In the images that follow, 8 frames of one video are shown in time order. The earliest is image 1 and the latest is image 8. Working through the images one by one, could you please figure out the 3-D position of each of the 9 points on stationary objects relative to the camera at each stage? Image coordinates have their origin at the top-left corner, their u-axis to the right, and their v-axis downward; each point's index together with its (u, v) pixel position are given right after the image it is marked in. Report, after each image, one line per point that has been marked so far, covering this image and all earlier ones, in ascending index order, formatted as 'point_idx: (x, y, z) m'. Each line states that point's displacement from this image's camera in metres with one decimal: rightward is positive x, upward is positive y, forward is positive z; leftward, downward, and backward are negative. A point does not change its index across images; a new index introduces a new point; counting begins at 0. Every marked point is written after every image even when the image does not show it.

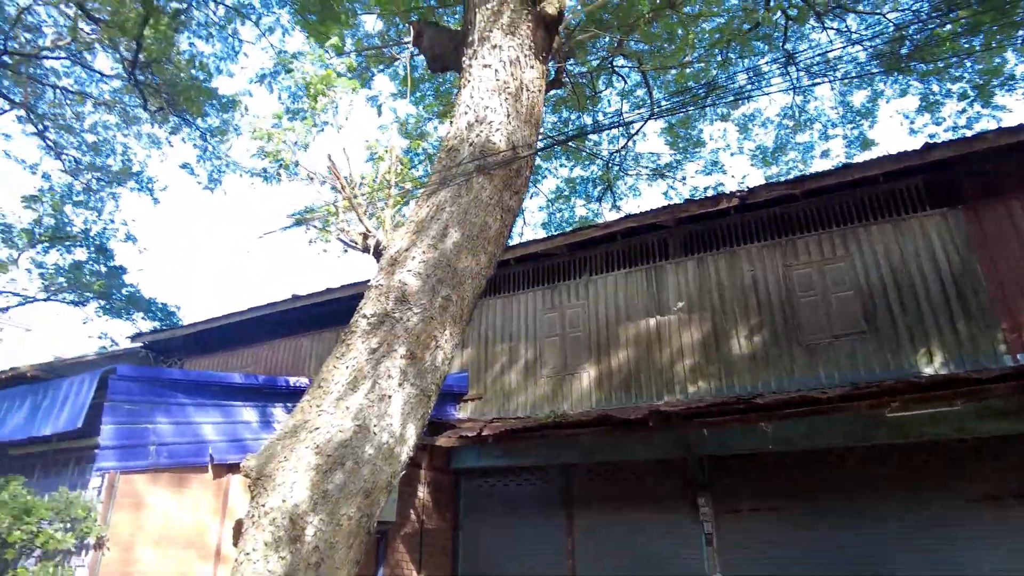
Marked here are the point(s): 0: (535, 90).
0: (+0.2, +1.5, +4.8) m
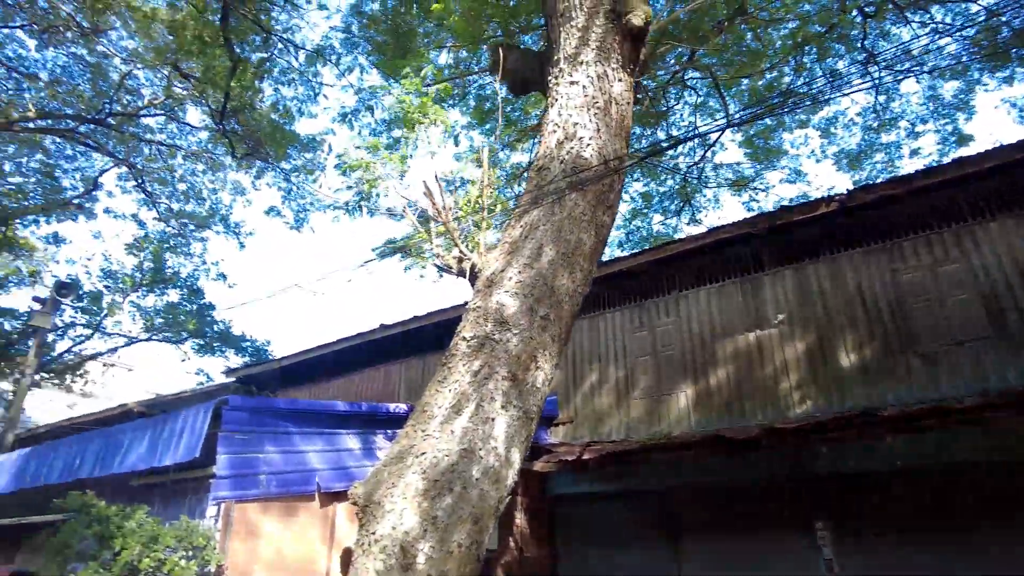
0: (+0.8, +1.3, +4.7) m
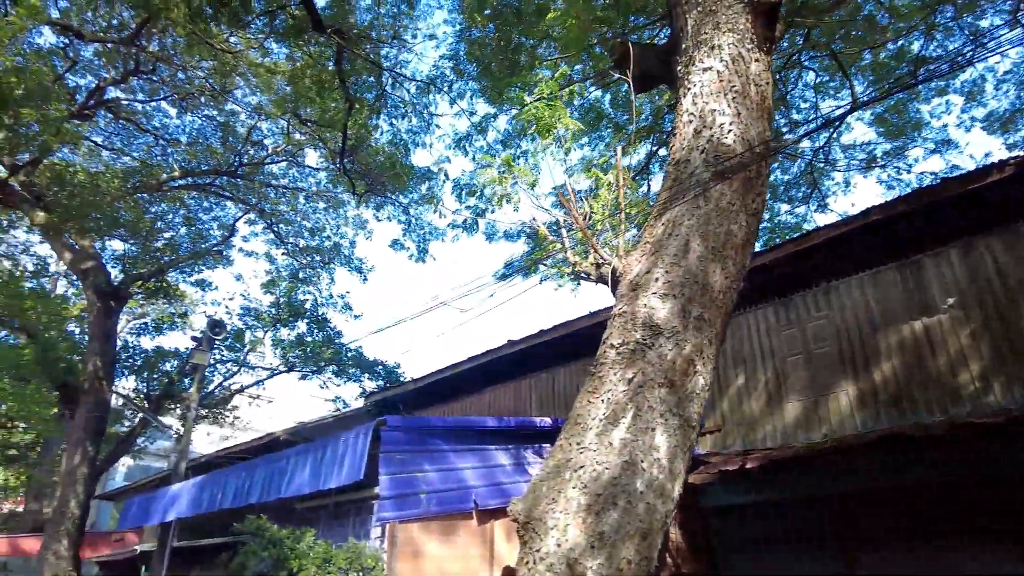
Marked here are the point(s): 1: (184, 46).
0: (+1.7, +1.4, +4.4) m
1: (-7.0, +5.1, +14.0) m
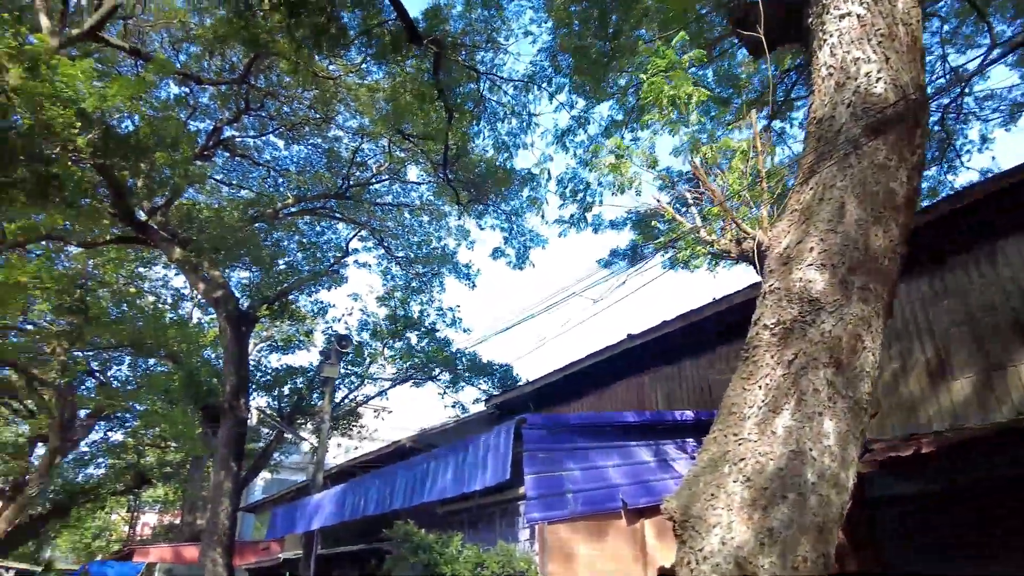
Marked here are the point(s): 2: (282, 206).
0: (+2.4, +1.6, +4.0) m
1: (-5.1, +4.7, +14.8) m
2: (-5.8, +2.1, +16.8) m
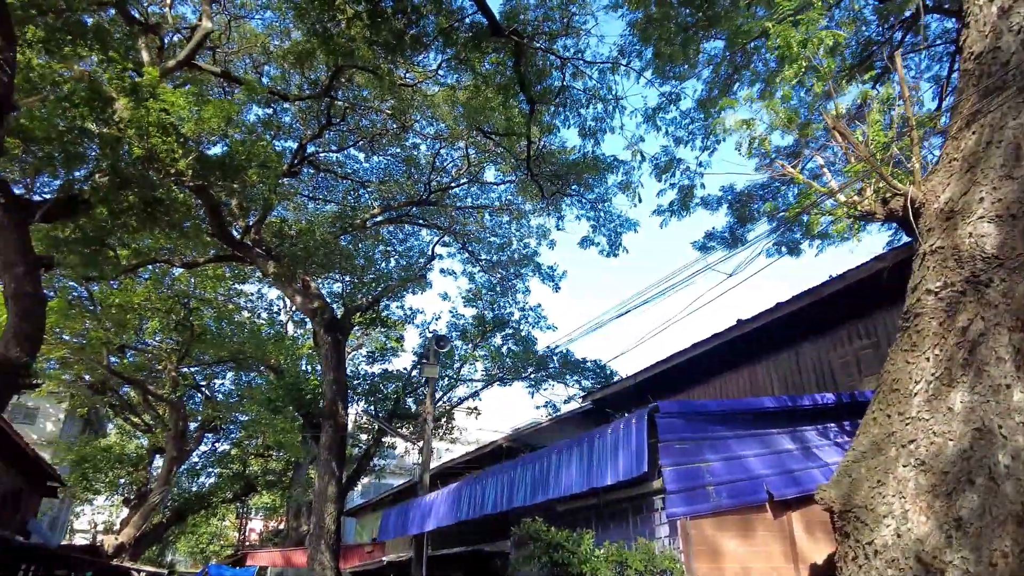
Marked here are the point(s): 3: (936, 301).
0: (+3.0, +1.8, +3.5) m
1: (-3.3, +4.5, +15.1) m
2: (-3.7, +1.9, +17.2) m
3: (+2.0, -0.1, +3.1) m
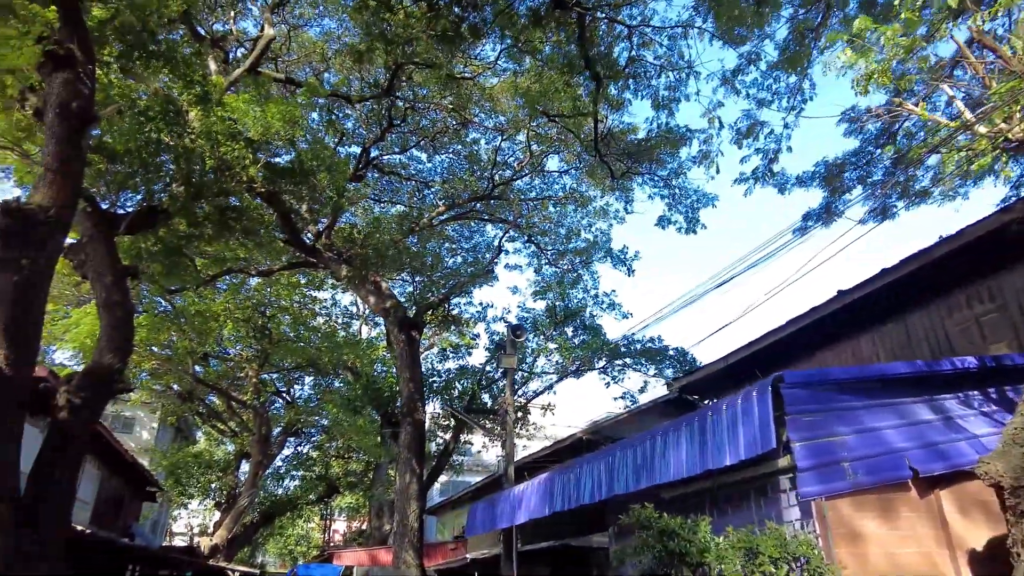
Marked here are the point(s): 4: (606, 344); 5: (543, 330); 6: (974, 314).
0: (+3.3, +2.2, +2.9) m
1: (-2.0, +4.6, +15.1) m
2: (-2.0, +1.9, +17.2) m
3: (+2.5, +0.2, +2.6) m
4: (+2.2, -1.3, +15.2) m
5: (+0.7, -1.1, +16.7) m
6: (+5.4, -0.3, +7.7) m
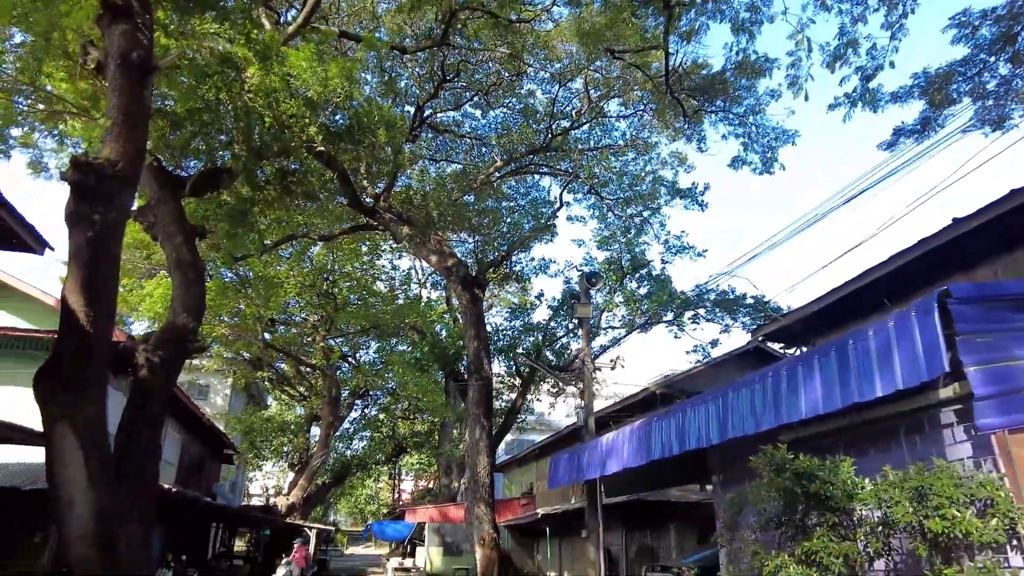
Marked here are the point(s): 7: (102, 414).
0: (+3.7, +2.6, +2.1) m
1: (-0.7, +5.5, +14.5) m
2: (-0.5, +3.0, +16.7) m
3: (+2.9, +0.6, +2.0) m
4: (+3.6, -0.2, +14.6) m
5: (+2.3, +0.1, +16.2) m
6: (+6.2, +0.5, +6.9) m
7: (-3.6, -1.1, +5.8) m
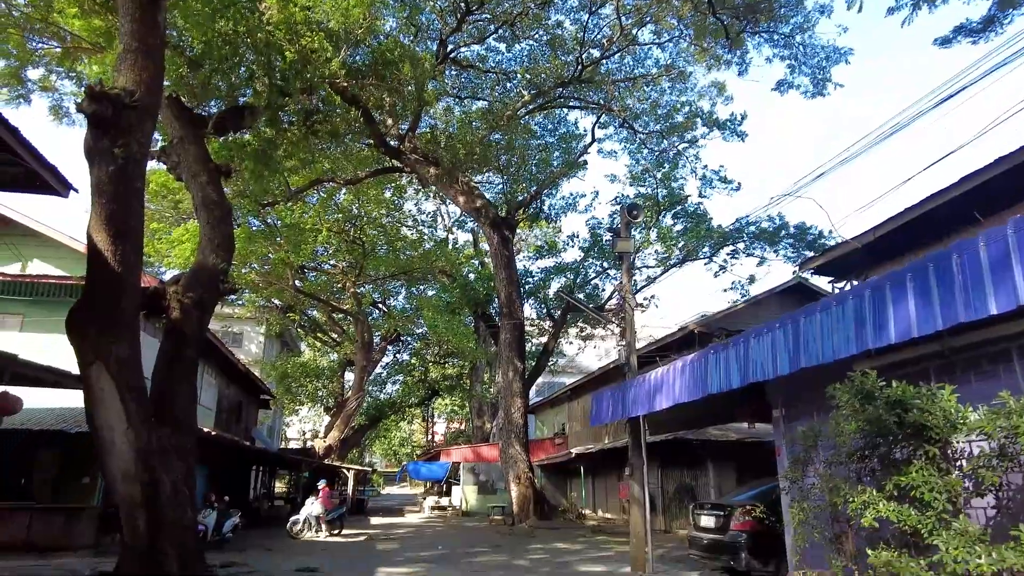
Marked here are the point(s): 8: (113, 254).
0: (+3.9, +3.0, +1.4) m
1: (-0.1, +6.8, +13.7) m
2: (+0.2, +4.5, +16.1) m
3: (+3.1, +1.0, +1.5) m
4: (+4.3, +1.2, +14.1) m
5: (+3.0, +1.6, +15.7) m
6: (+6.6, +1.3, +6.2) m
7: (-3.2, -0.6, +5.6) m
8: (-3.3, +0.3, +5.5) m
